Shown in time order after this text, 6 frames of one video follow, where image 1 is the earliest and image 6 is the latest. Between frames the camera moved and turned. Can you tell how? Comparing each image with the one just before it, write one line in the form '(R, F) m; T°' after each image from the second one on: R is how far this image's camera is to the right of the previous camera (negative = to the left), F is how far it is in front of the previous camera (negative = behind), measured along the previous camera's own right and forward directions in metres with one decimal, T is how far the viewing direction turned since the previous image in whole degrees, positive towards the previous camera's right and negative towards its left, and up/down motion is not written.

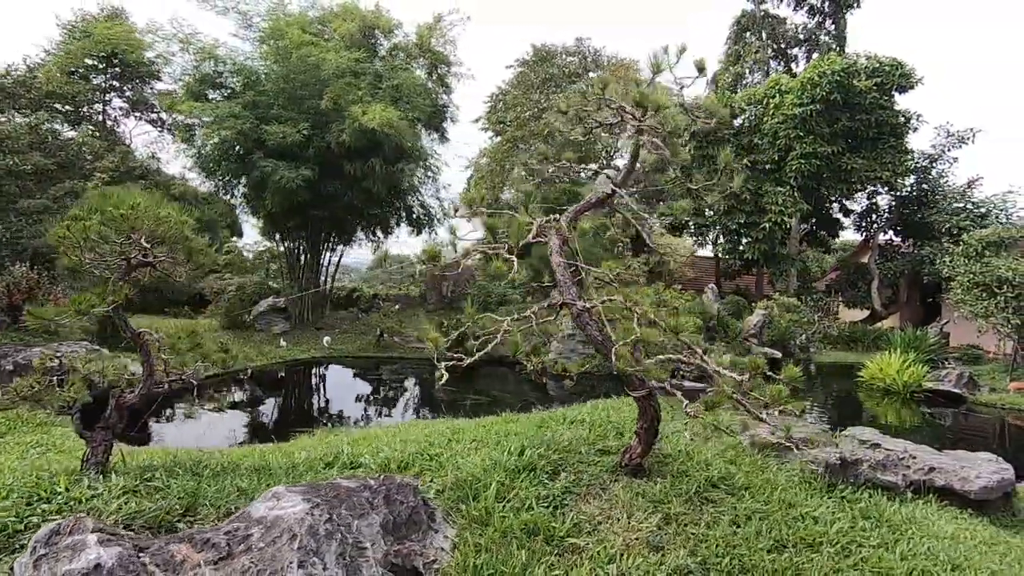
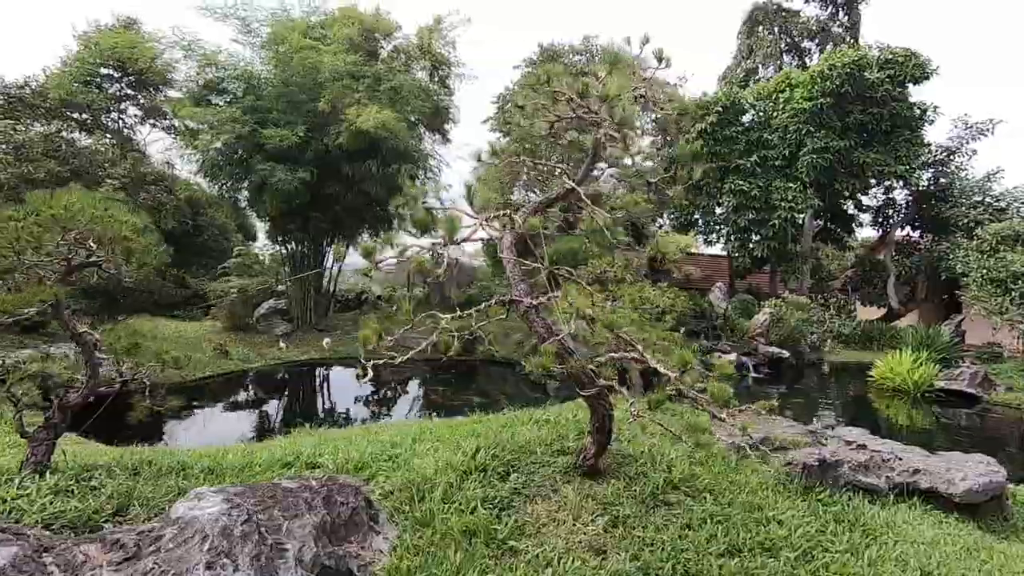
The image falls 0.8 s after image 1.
(+0.3, +0.1) m; -2°
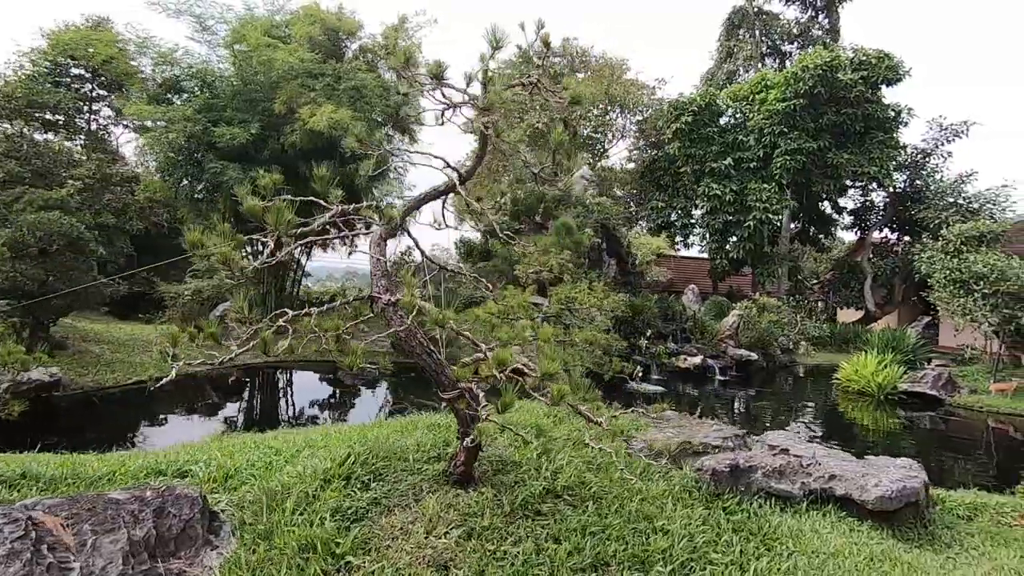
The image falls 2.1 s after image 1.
(+0.6, +0.2) m; 0°
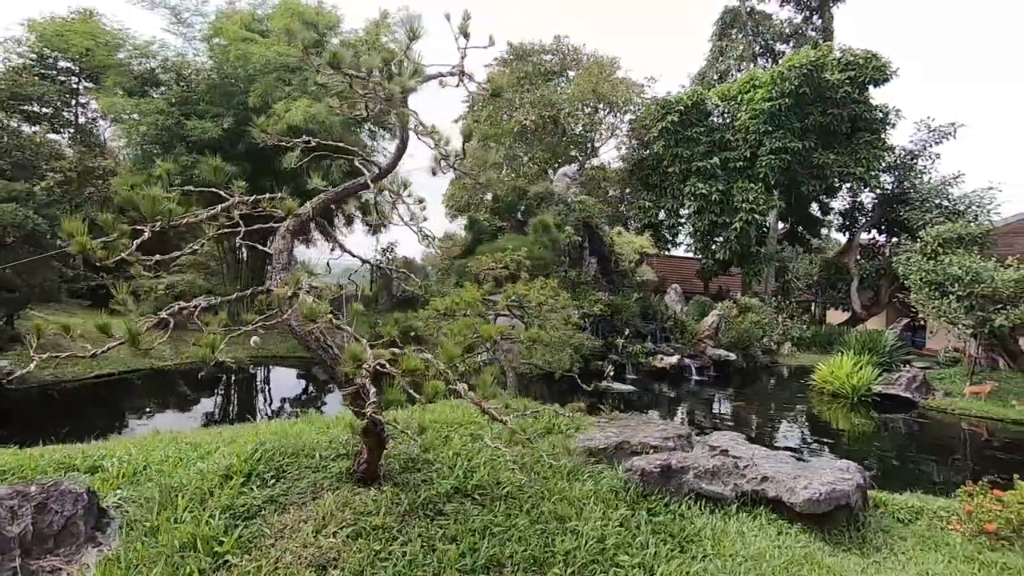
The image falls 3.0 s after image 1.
(+0.4, +0.1) m; 0°
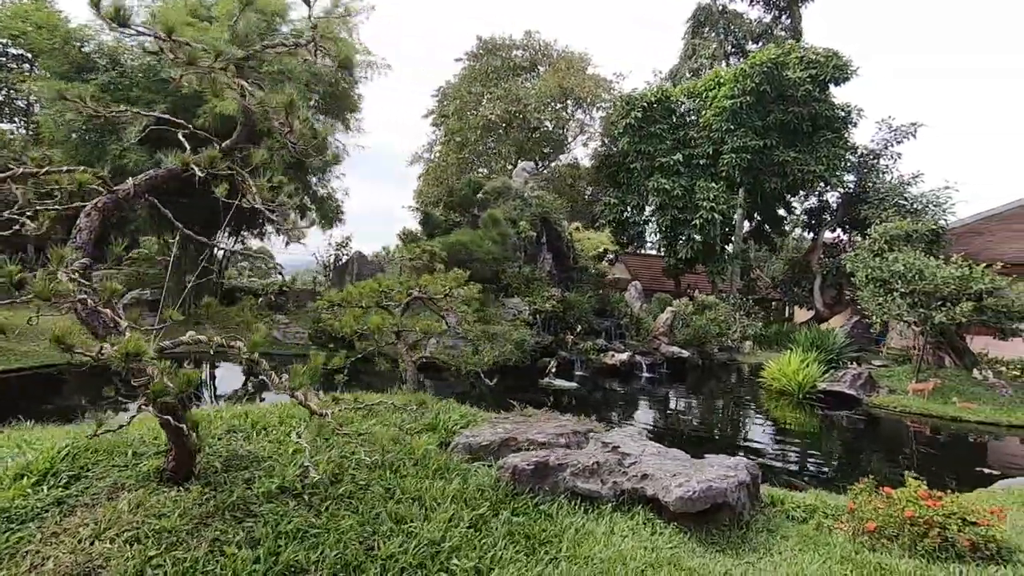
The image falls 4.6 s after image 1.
(+0.7, +0.2) m; +1°
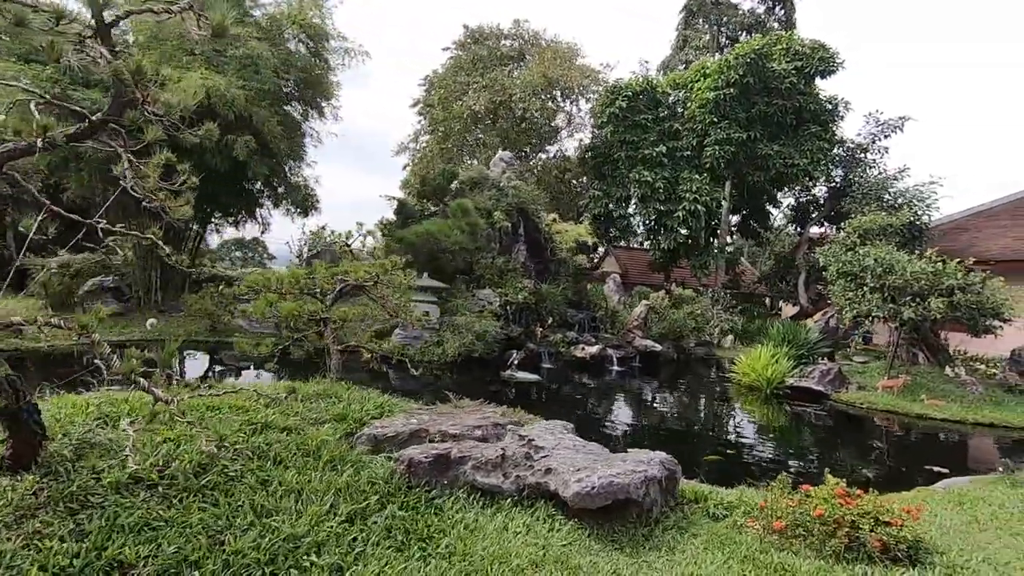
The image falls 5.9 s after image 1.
(+0.6, +0.1) m; 0°
